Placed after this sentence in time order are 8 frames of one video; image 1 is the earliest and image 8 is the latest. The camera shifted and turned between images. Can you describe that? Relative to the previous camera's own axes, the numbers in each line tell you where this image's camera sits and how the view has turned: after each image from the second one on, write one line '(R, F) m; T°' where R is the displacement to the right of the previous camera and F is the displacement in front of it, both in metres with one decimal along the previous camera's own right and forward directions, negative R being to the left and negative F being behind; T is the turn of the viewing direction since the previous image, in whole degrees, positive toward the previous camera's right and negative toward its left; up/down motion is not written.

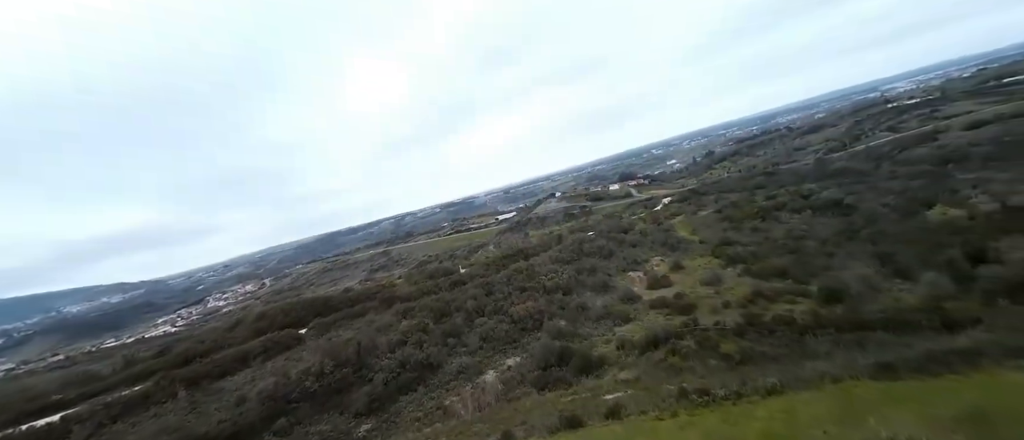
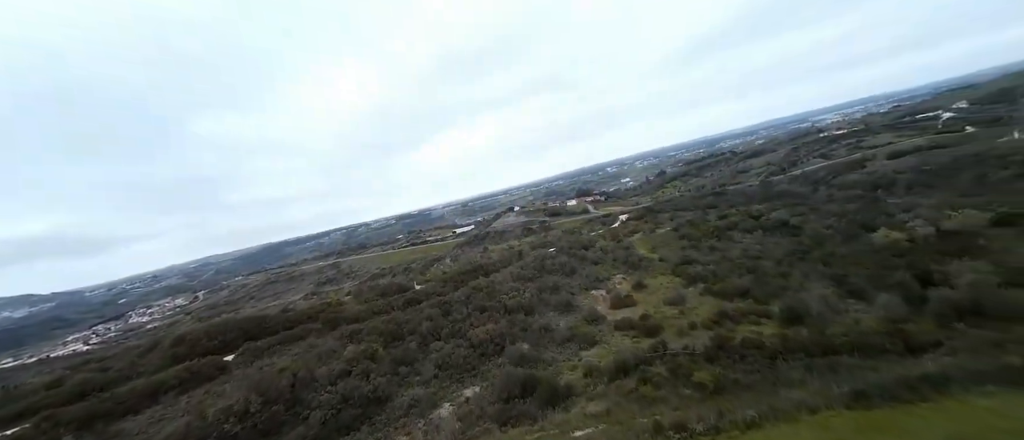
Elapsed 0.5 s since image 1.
(-0.1, +1.1) m; +6°
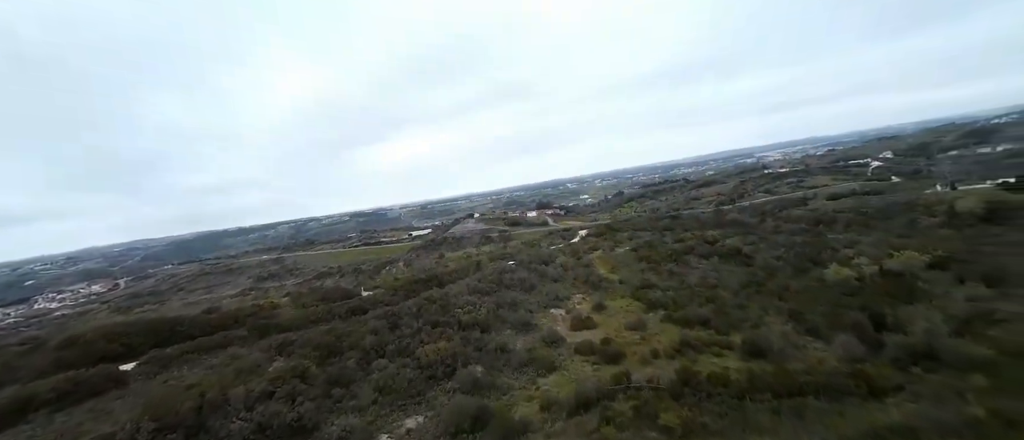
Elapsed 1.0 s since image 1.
(-0.2, +1.1) m; +6°
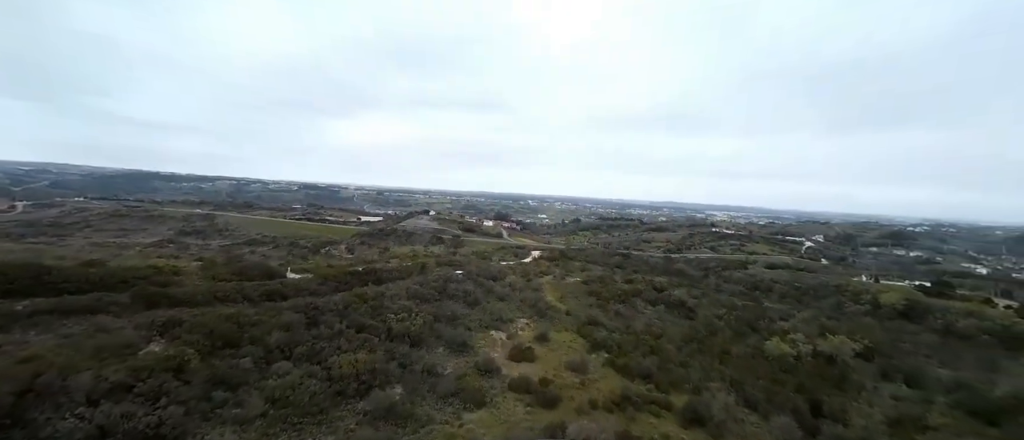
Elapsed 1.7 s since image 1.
(-0.2, +1.3) m; +6°
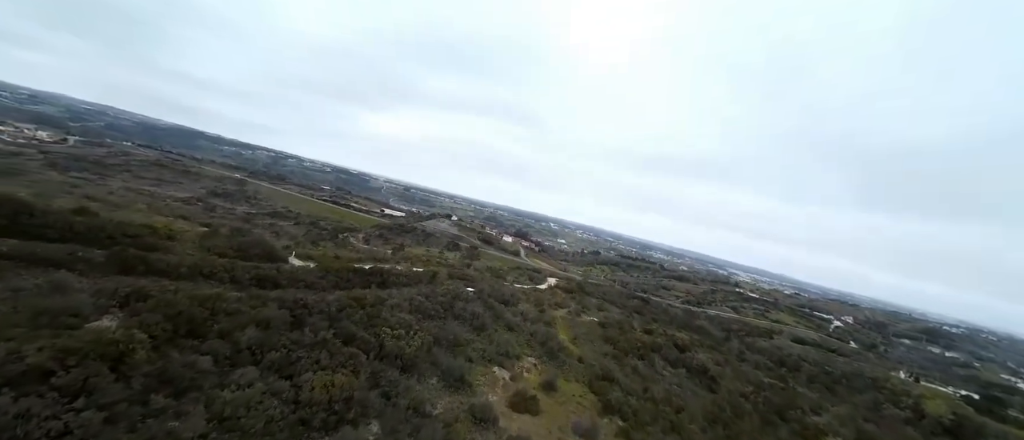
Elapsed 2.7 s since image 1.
(-0.5, +2.1) m; -3°
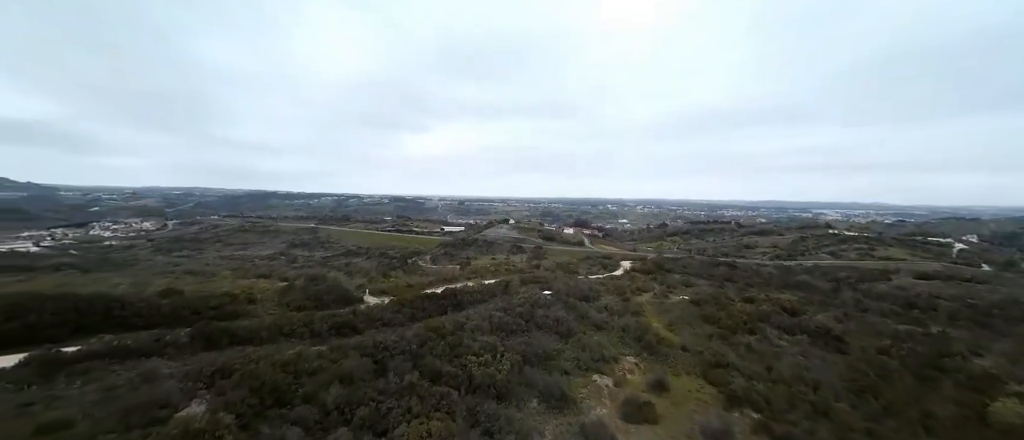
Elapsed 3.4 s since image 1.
(-0.4, +1.5) m; -8°
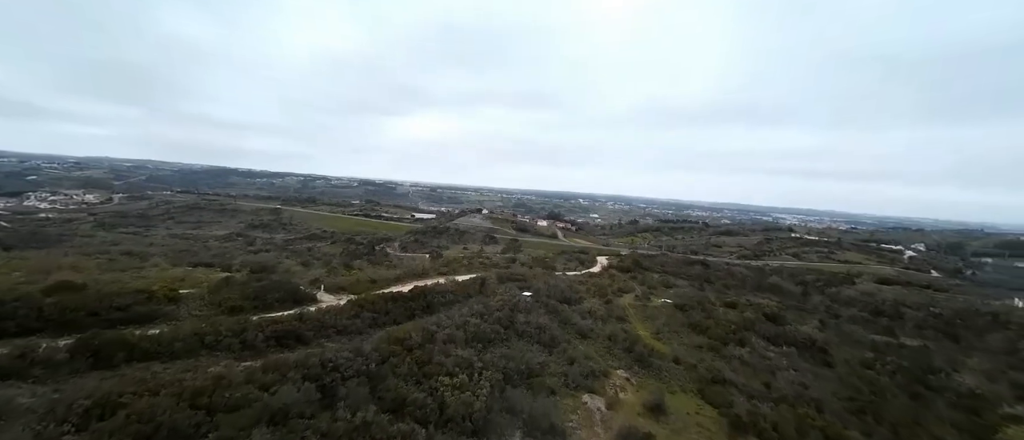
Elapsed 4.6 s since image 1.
(-0.4, +2.3) m; +4°
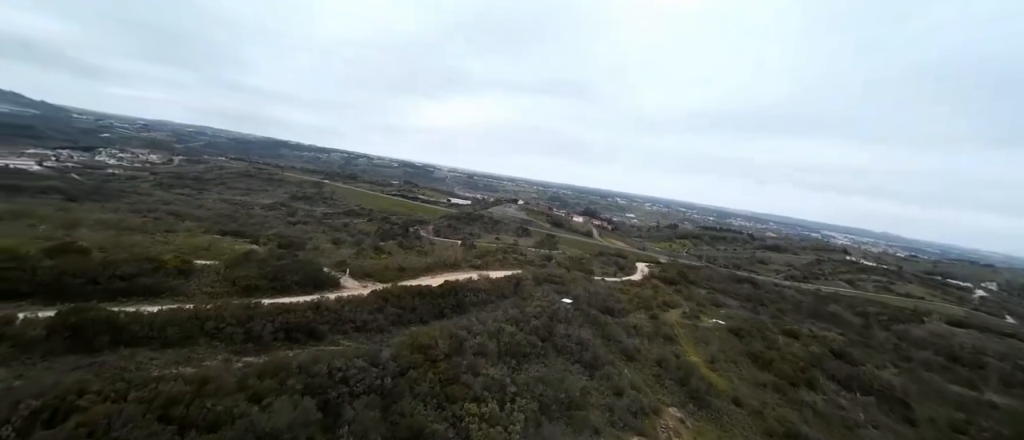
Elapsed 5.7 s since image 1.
(-0.6, +2.2) m; -5°
